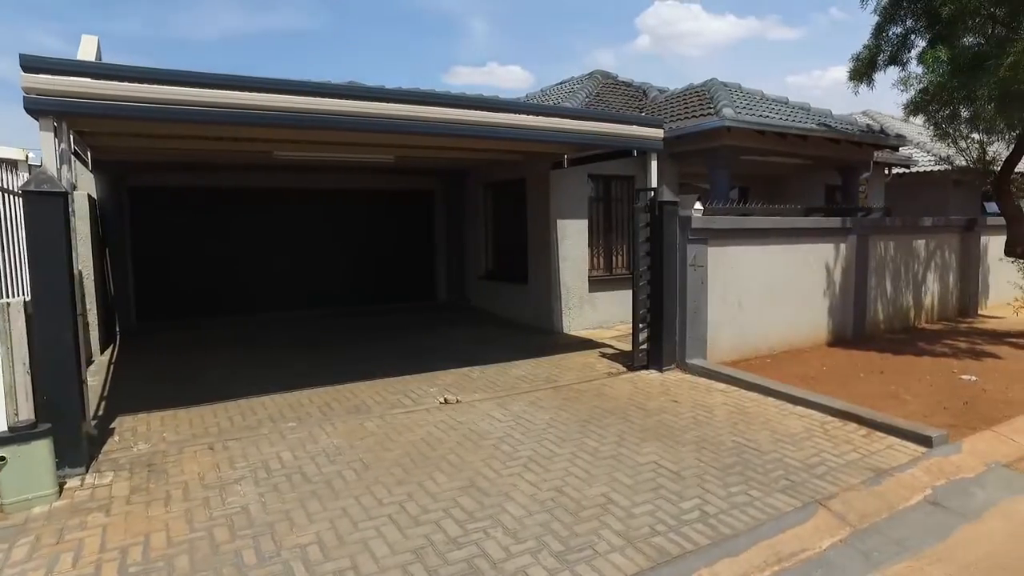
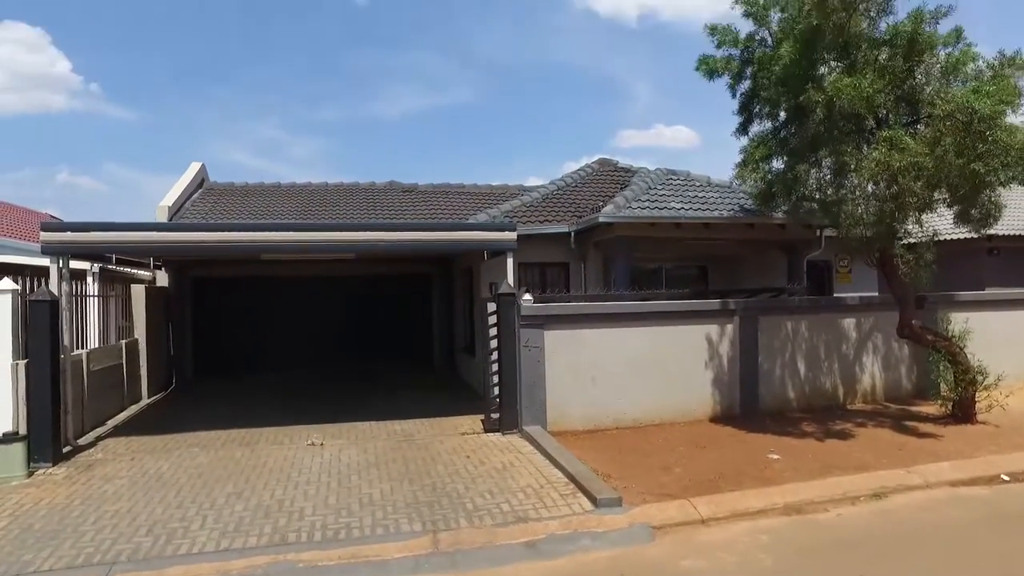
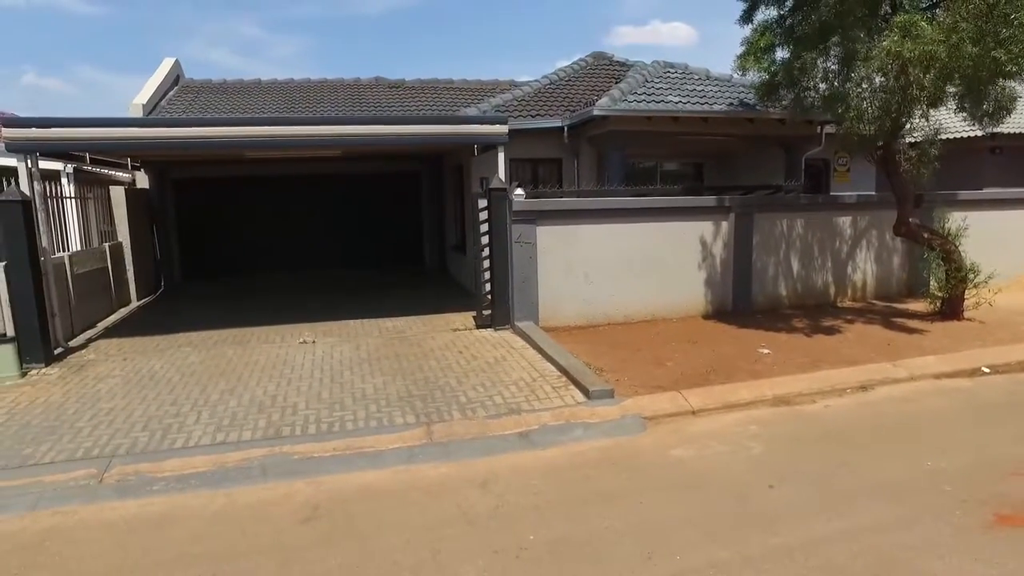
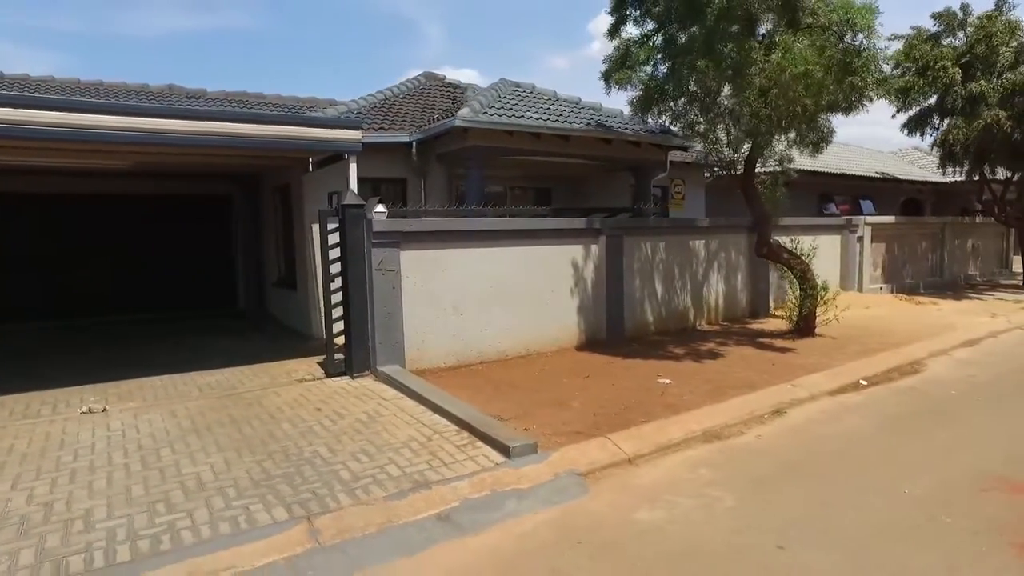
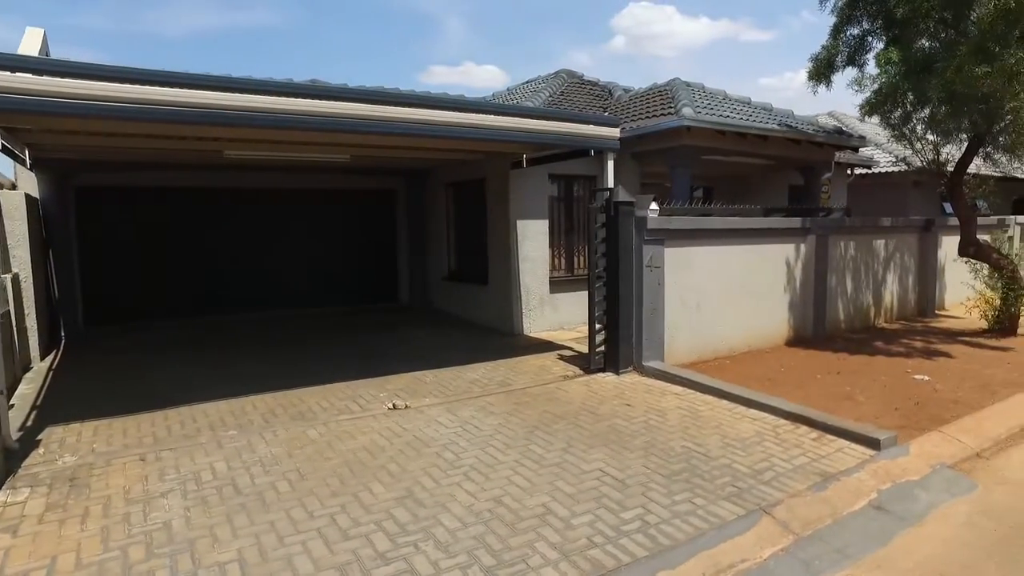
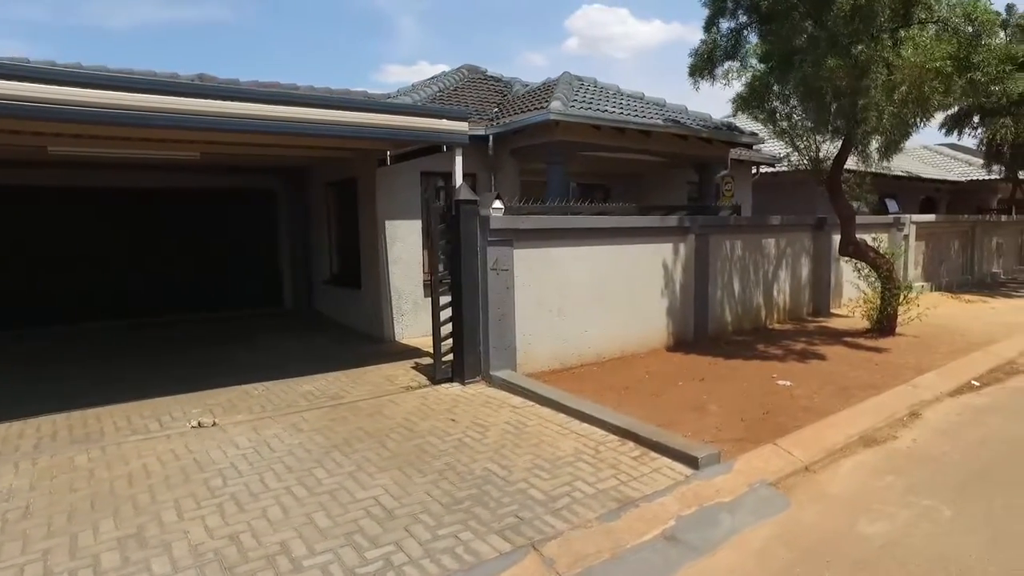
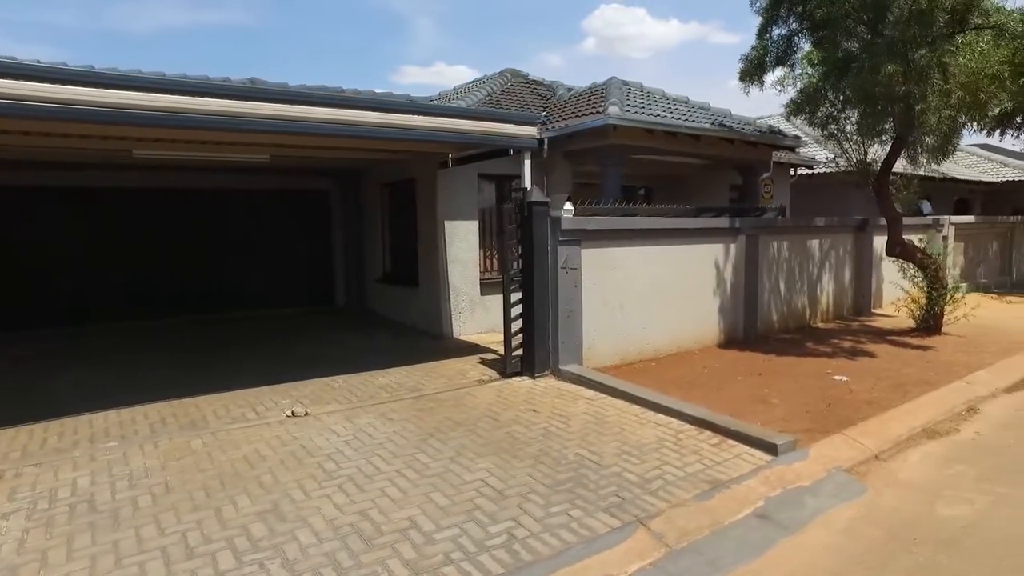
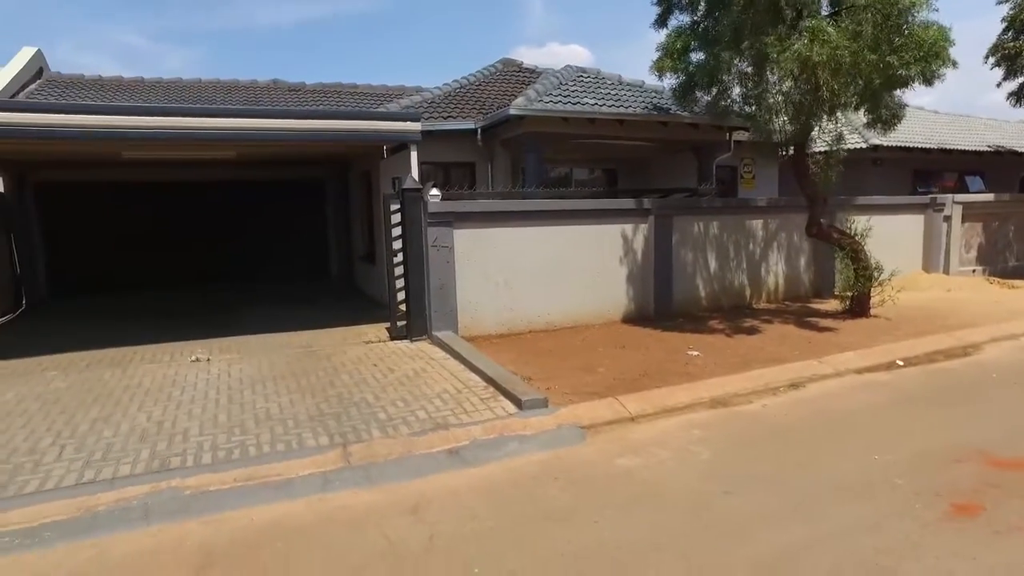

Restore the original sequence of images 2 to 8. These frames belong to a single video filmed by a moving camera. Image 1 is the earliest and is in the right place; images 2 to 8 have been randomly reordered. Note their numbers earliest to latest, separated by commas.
5, 7, 6, 4, 8, 3, 2
